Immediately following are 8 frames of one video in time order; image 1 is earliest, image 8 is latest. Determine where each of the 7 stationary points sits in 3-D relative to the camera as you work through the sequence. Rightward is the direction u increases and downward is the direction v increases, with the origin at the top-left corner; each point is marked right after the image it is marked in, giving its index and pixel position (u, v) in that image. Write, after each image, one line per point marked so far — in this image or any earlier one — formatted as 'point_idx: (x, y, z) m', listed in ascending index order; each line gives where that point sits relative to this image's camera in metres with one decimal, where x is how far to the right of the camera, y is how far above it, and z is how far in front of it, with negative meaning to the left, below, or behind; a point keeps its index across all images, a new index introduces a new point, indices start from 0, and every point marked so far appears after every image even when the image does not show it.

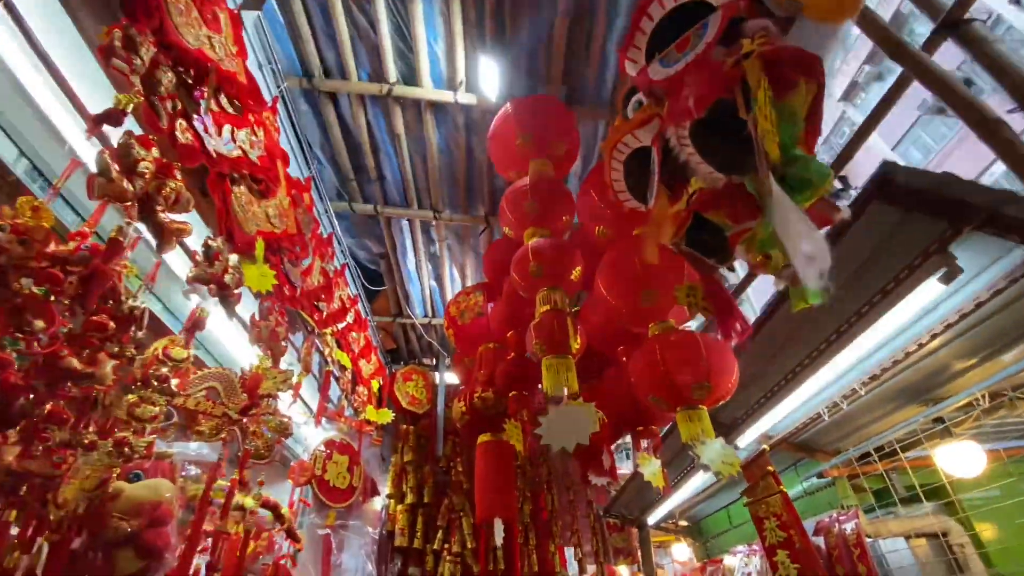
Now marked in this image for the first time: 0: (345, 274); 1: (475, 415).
0: (-1.1, +0.1, +3.0) m
1: (-0.2, -0.7, +2.5) m
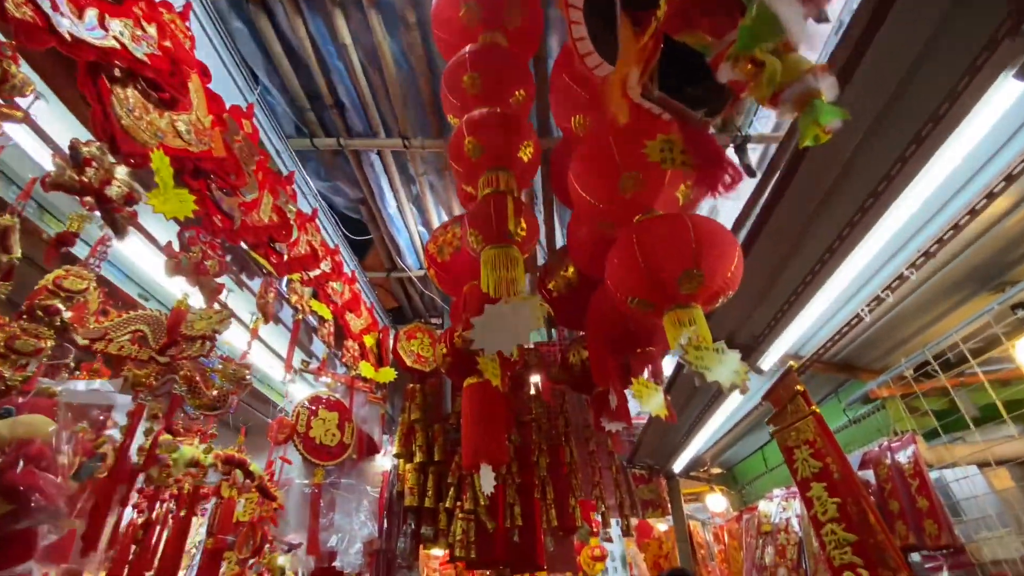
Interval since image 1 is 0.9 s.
0: (-1.2, +0.4, +2.8) m
1: (-0.3, -0.3, +2.3) m
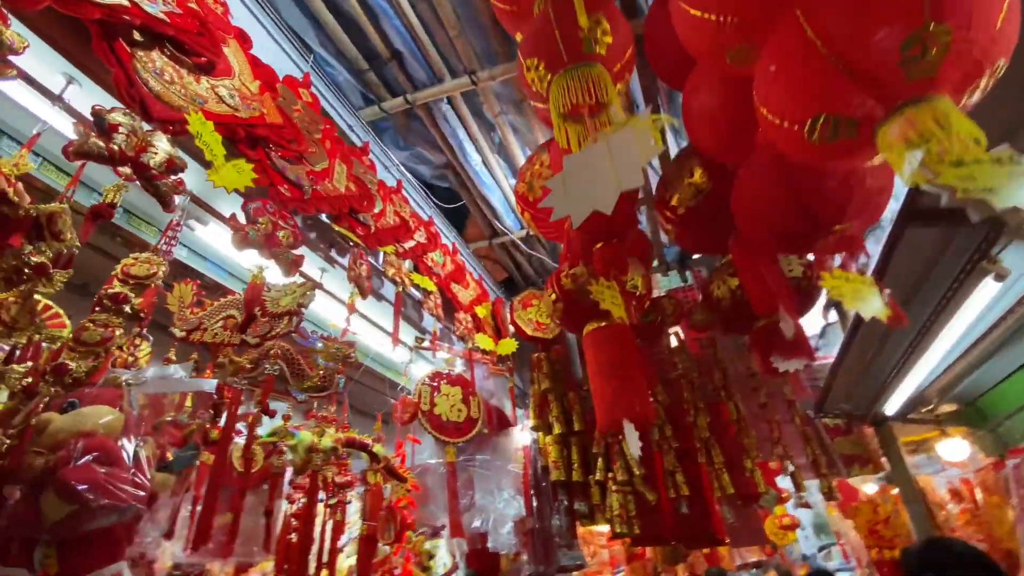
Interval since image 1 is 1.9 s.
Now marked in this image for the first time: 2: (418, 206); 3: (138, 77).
0: (-0.6, +0.6, +2.6) m
1: (+0.2, 0.0, +1.9) m
2: (-0.6, +0.5, +2.9) m
3: (-1.0, +0.6, +1.3) m
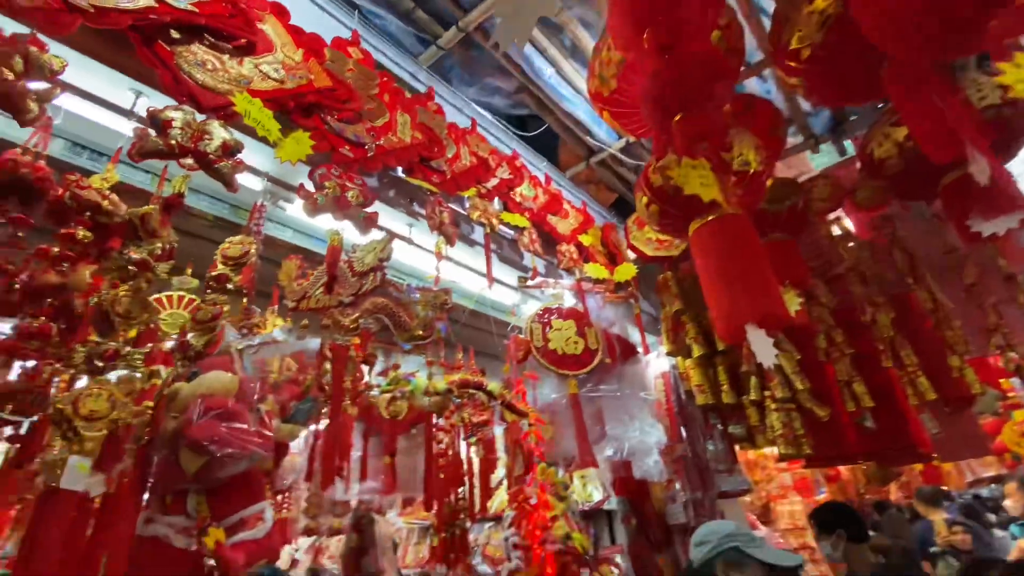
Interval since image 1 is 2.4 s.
0: (-0.2, +0.9, +2.5) m
1: (+0.5, +0.3, +1.6) m
2: (-0.1, +0.9, +2.7) m
3: (-1.0, +0.6, +1.4) m
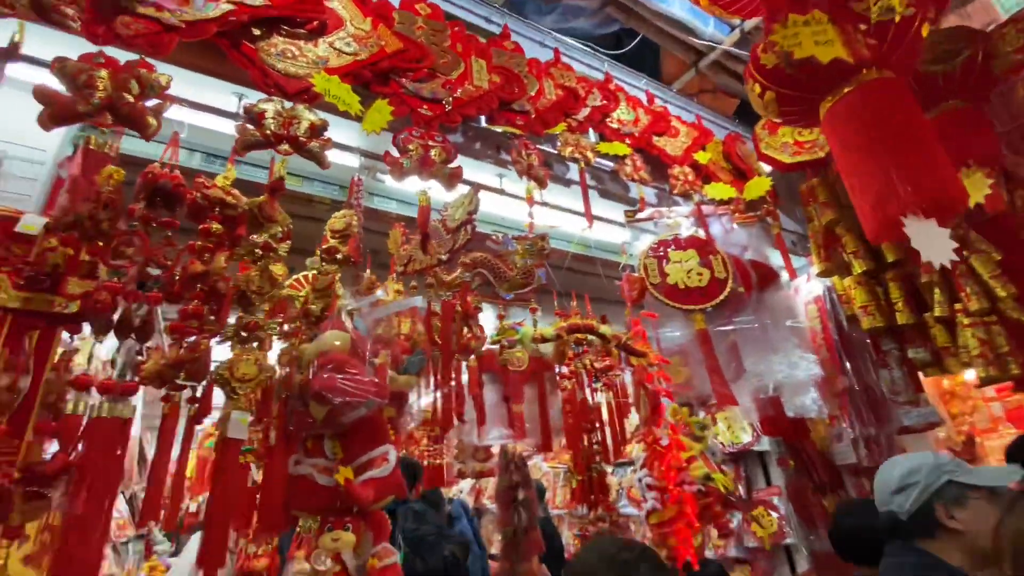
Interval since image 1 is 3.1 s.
0: (+0.2, +1.1, +2.3) m
1: (+0.7, +0.6, +1.3) m
2: (+0.4, +1.2, +2.5) m
3: (-0.8, +0.7, +1.5) m
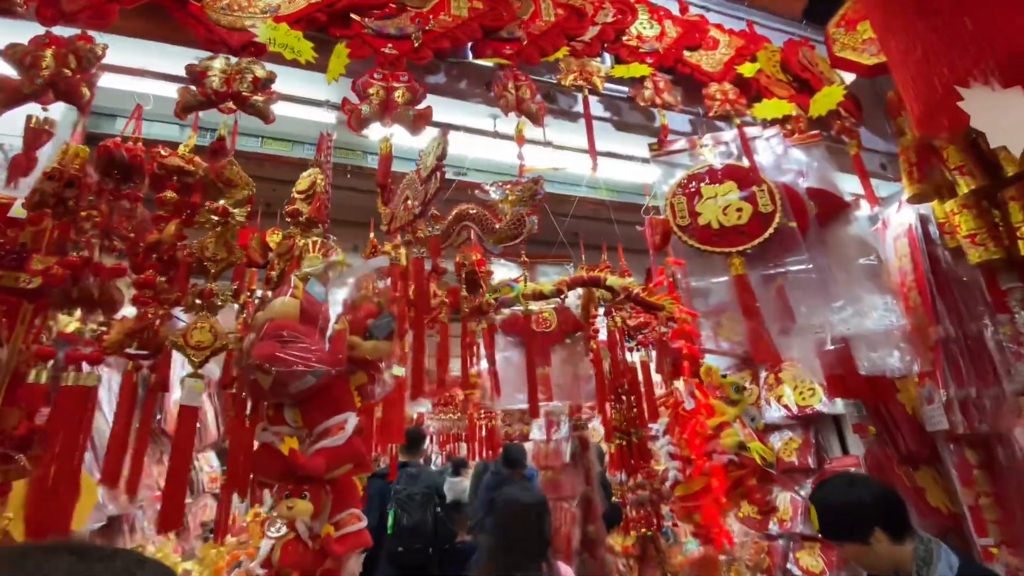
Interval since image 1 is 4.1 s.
0: (+0.2, +1.4, +2.0) m
1: (+0.6, +0.7, +1.0) m
2: (+0.4, +1.4, +2.2) m
3: (-0.9, +0.8, +1.4) m
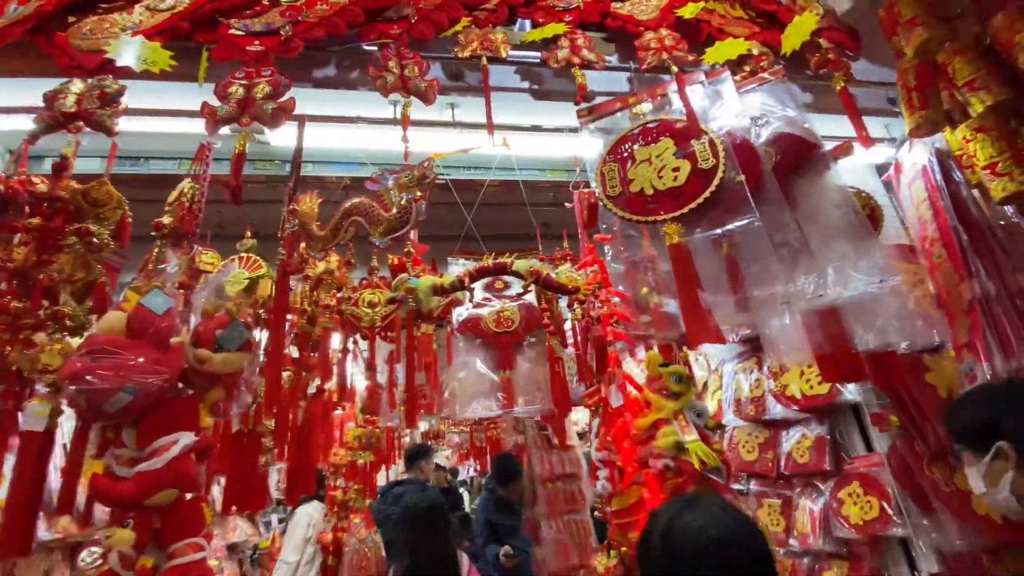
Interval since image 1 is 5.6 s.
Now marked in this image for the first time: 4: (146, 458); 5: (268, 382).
0: (-0.2, +1.4, +1.9) m
1: (+0.1, +0.8, +0.8) m
2: (0.0, +1.5, +2.0) m
3: (-1.3, +0.7, +1.4) m
4: (-0.9, -0.4, +1.1) m
5: (-0.7, -0.3, +1.3) m
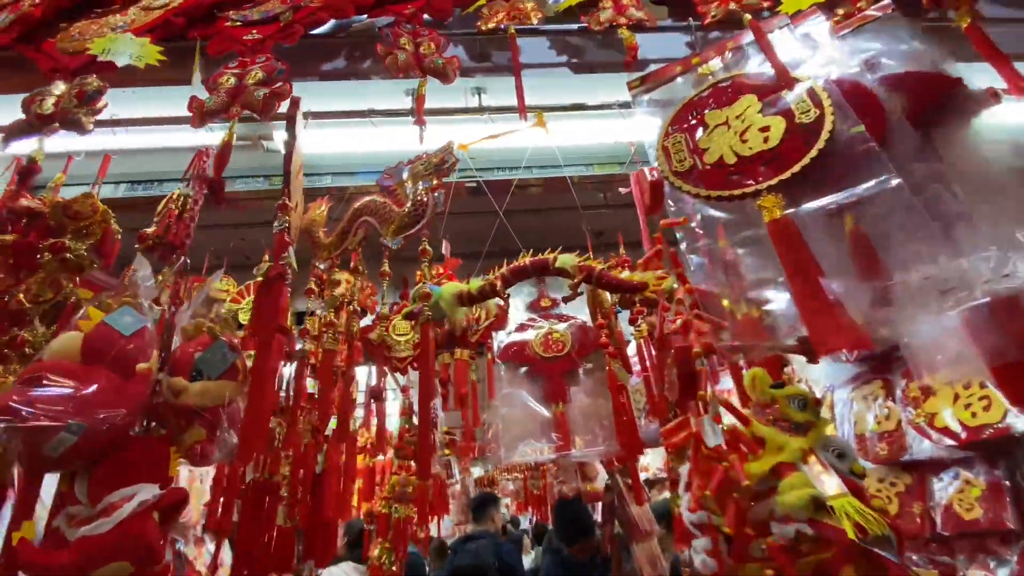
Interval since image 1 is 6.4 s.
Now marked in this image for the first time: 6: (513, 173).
0: (-0.1, +1.3, +1.7) m
1: (+0.1, +0.9, +0.5) m
2: (+0.1, +1.4, +1.8) m
3: (-1.2, +0.7, +1.3) m
4: (-0.8, -0.4, +0.8) m
5: (-0.6, -0.3, +1.0) m
6: (0.0, +0.4, +1.8) m
